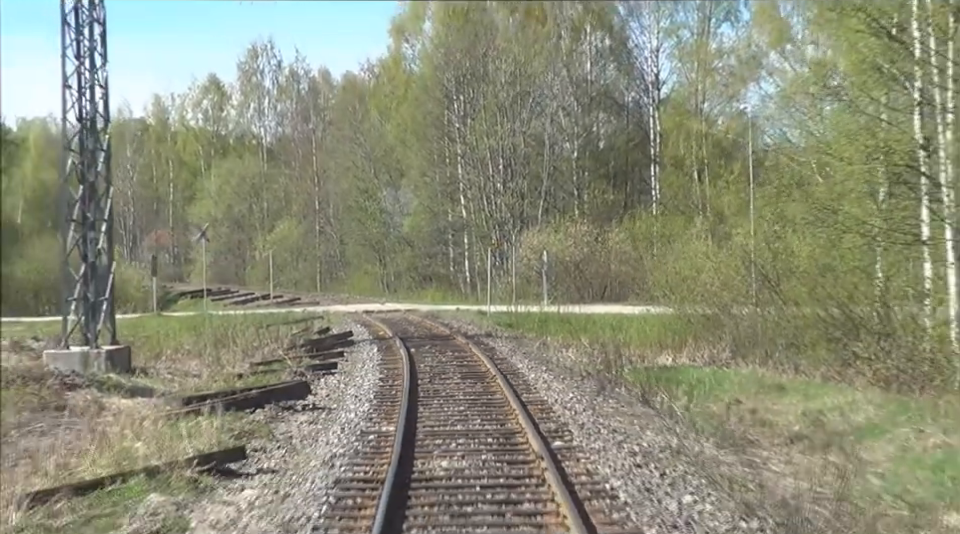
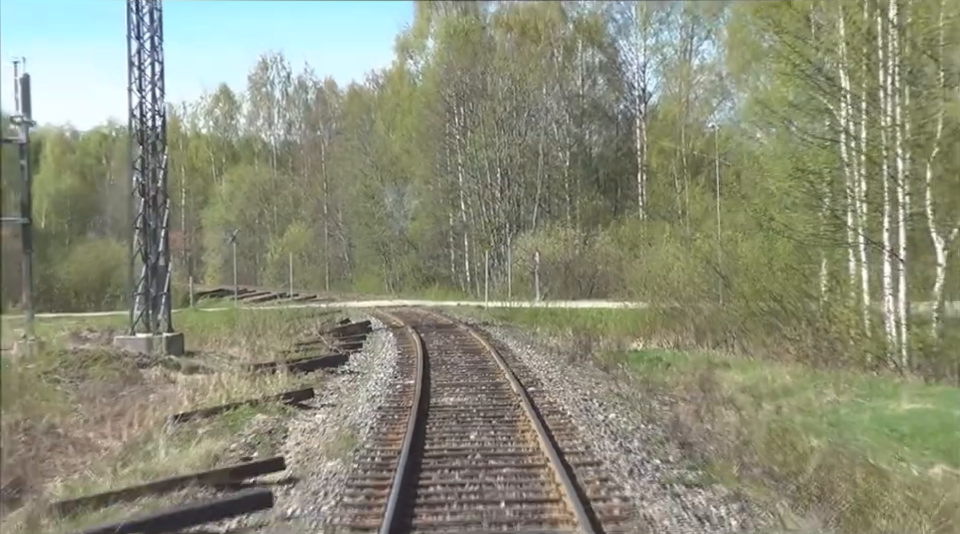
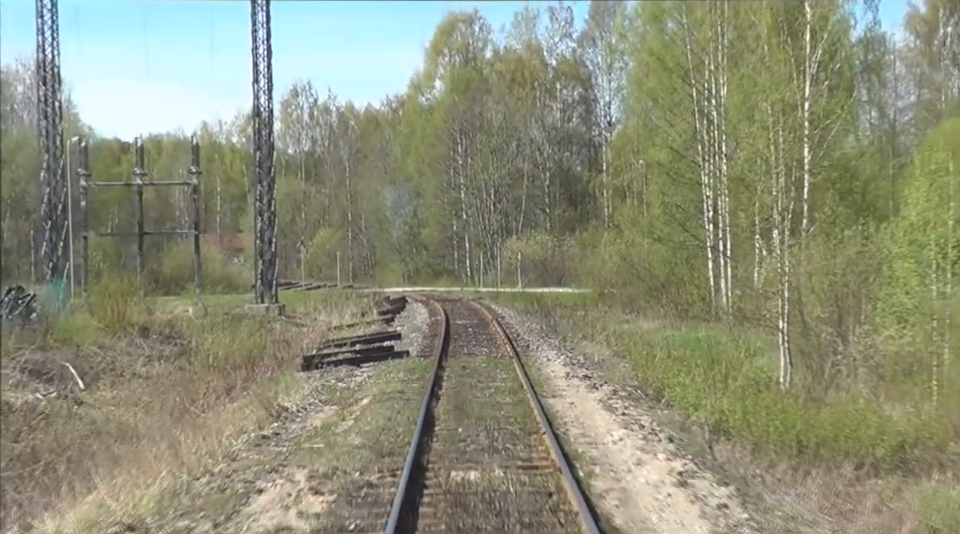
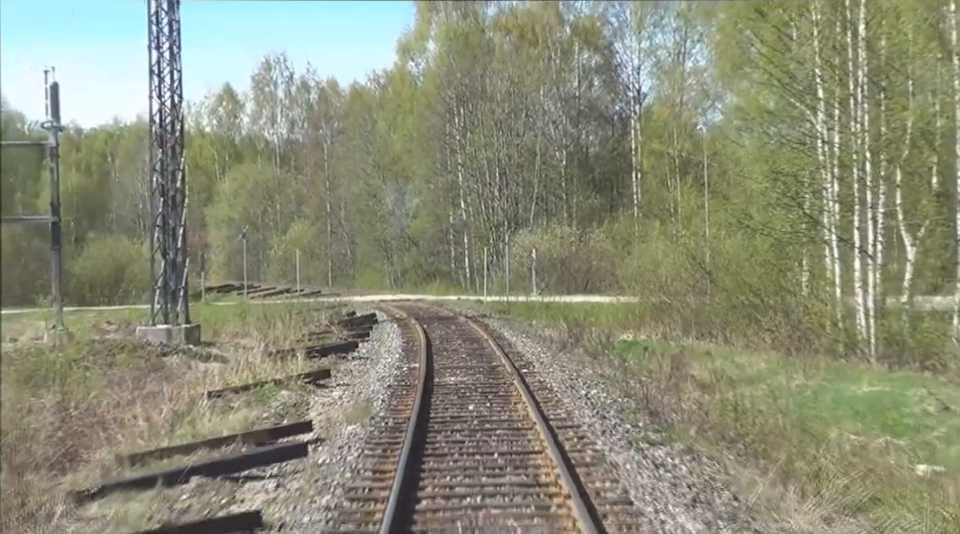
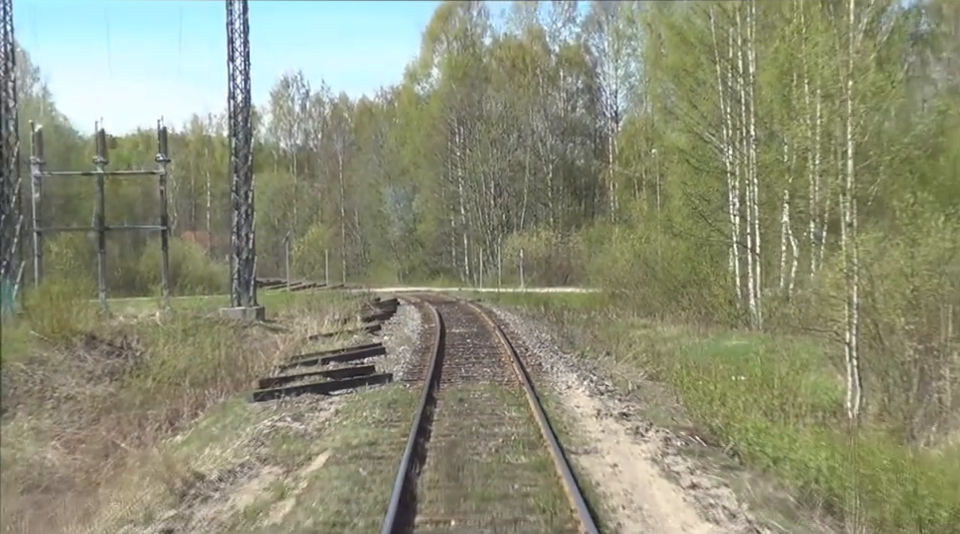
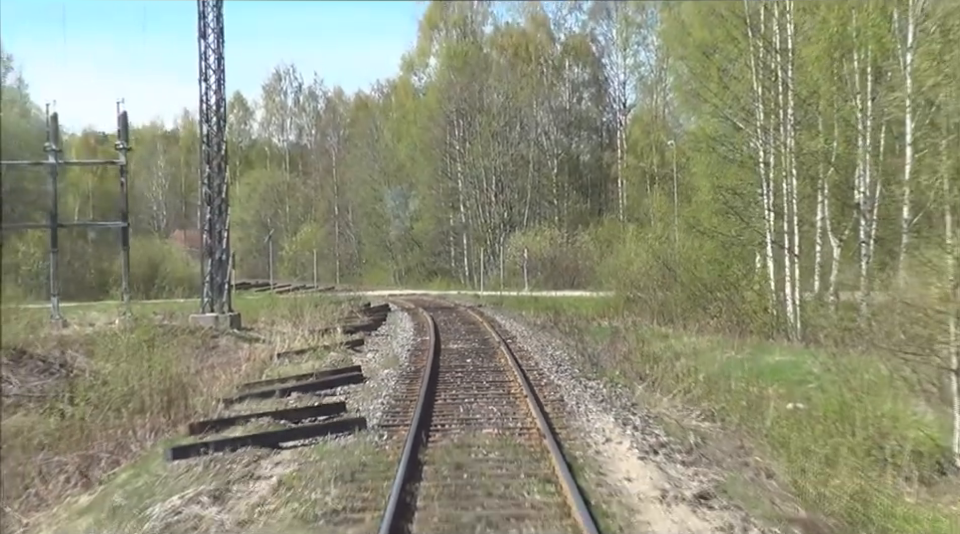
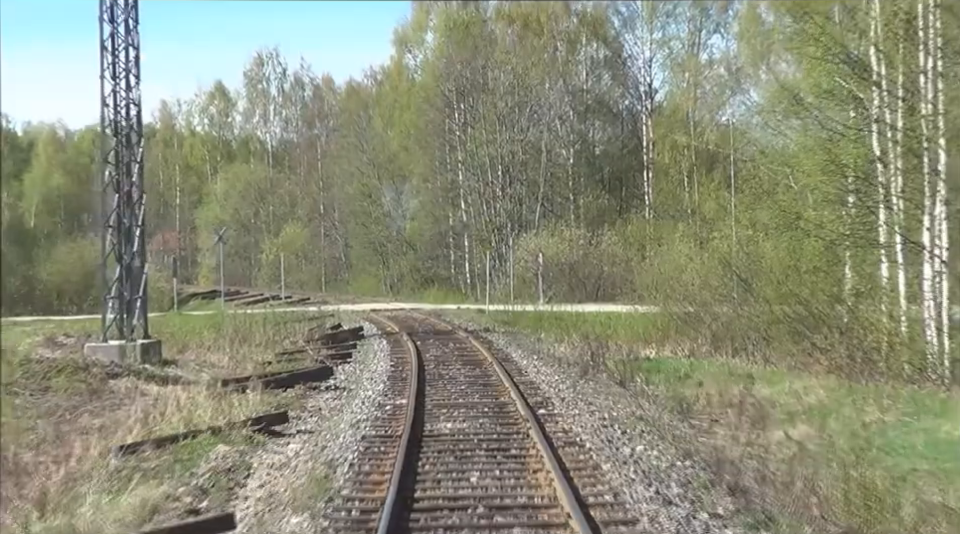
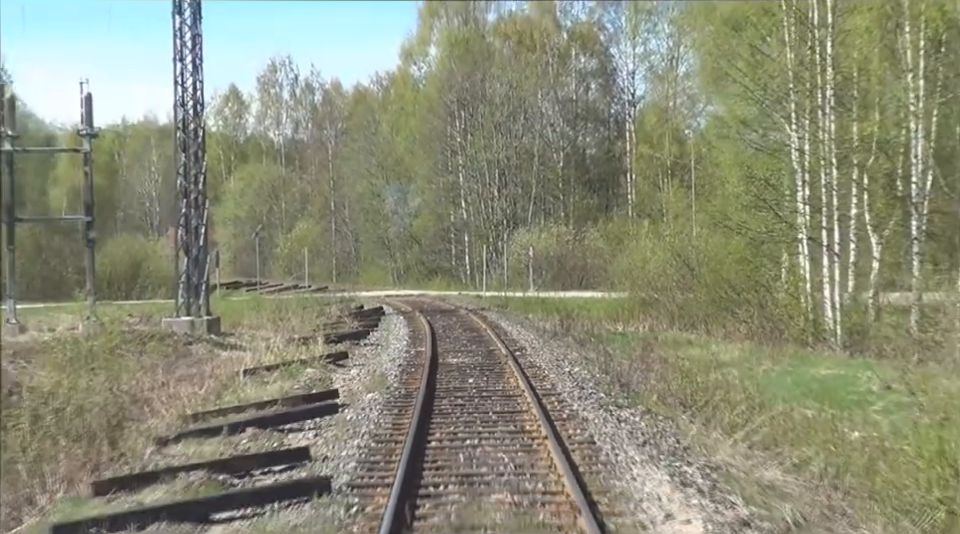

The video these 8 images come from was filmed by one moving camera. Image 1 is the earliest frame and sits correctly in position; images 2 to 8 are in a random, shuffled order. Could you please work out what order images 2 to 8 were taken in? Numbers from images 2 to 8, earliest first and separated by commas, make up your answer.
7, 2, 4, 8, 6, 5, 3
